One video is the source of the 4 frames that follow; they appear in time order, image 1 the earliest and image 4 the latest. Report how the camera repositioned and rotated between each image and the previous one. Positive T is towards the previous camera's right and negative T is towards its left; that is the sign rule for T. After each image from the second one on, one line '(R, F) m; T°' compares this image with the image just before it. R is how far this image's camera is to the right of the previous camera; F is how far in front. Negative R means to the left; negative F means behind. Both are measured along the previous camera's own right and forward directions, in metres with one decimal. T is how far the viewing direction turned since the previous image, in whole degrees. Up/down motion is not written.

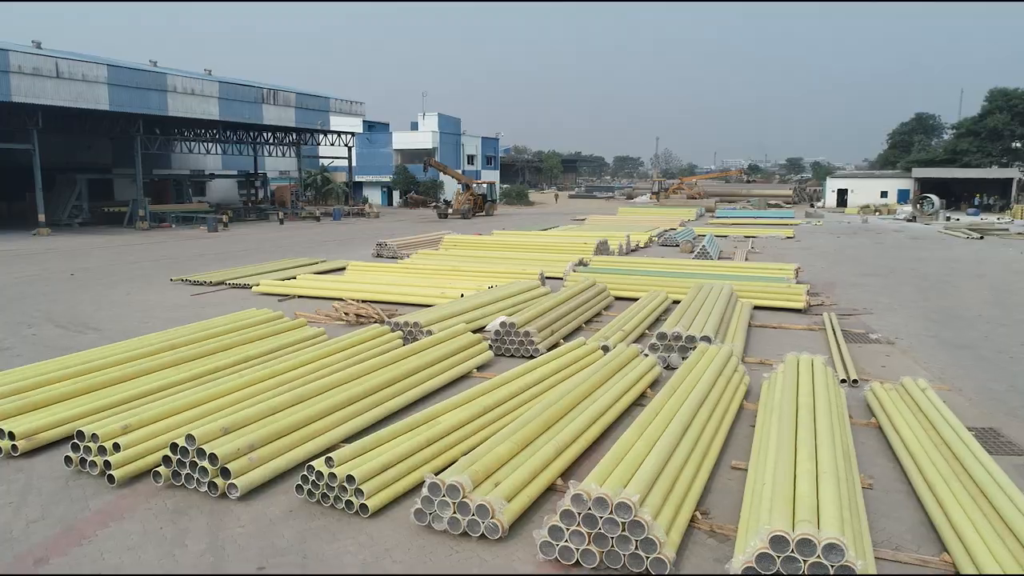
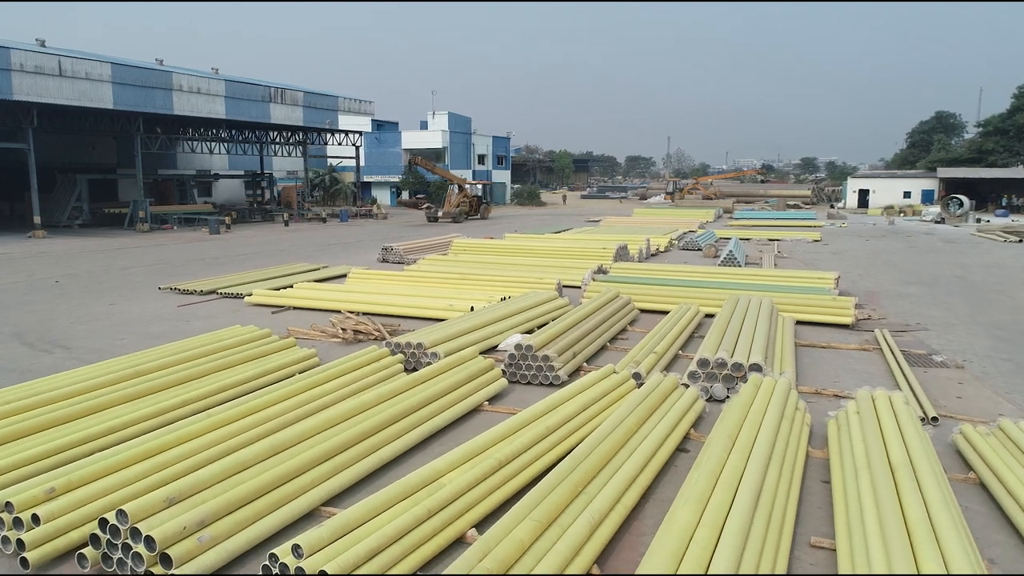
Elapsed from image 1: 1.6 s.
(-0.1, +1.0) m; -1°
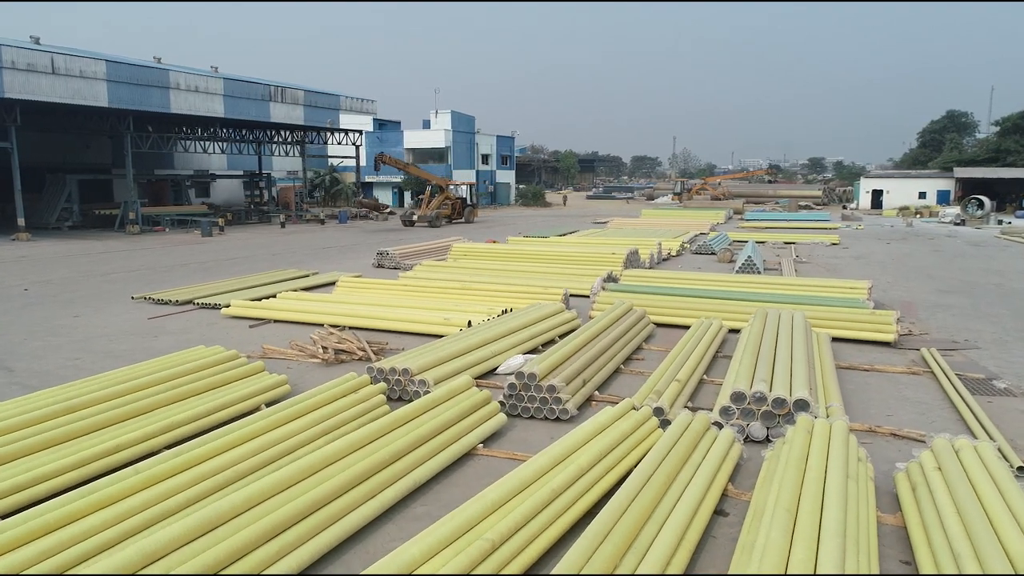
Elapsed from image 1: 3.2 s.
(0.0, +0.9) m; 0°
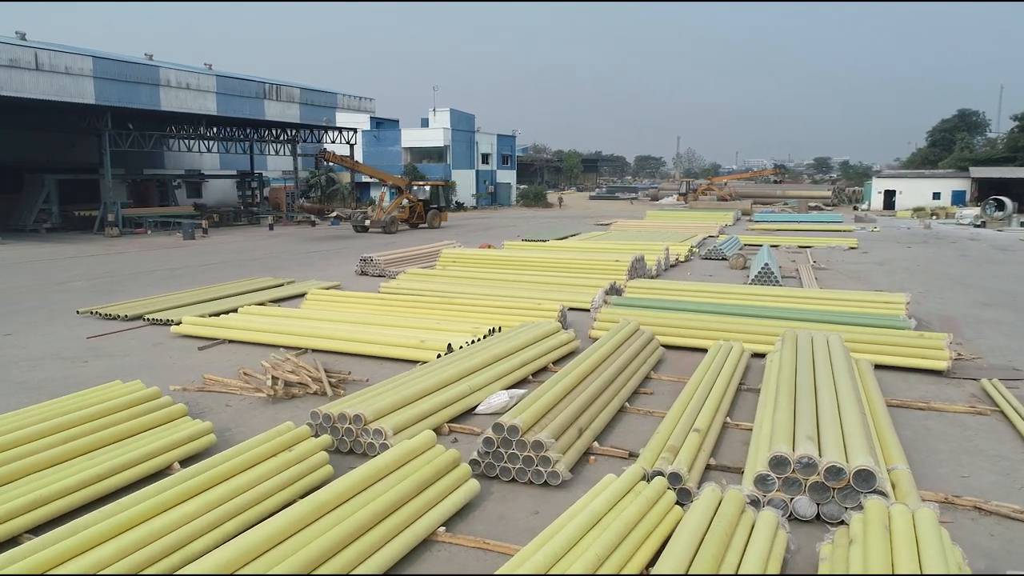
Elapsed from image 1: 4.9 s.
(+0.2, +1.2) m; 0°
